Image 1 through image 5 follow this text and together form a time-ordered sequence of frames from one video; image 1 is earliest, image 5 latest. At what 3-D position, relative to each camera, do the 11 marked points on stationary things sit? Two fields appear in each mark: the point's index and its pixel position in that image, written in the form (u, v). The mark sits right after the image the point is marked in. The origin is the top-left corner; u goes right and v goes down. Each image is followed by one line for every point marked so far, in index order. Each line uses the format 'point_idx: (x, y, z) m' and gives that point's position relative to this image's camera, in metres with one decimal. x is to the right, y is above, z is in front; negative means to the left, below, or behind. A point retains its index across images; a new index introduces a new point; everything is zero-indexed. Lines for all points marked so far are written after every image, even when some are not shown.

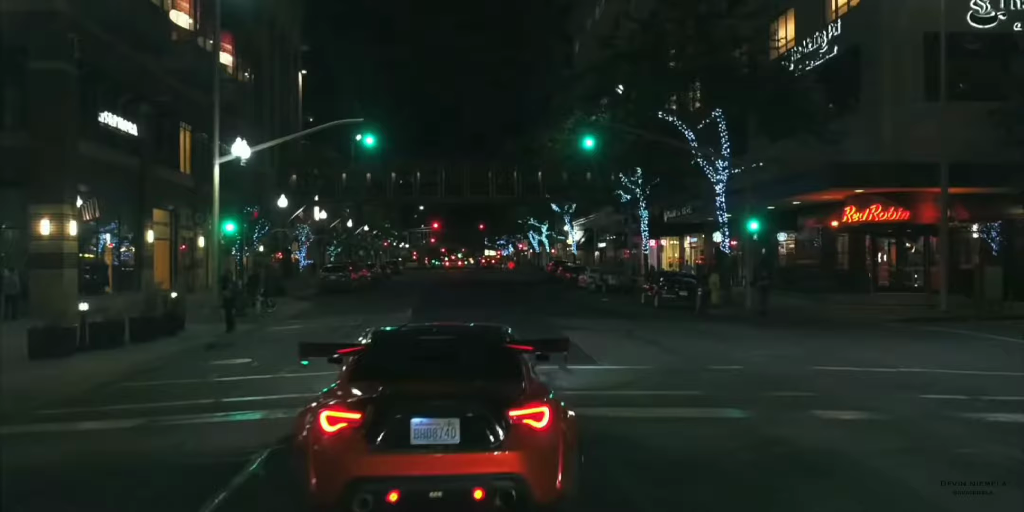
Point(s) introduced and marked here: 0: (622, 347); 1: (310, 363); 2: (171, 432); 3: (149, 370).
0: (+2.1, -1.8, +18.3) m
1: (-3.6, -2.0, +17.0) m
2: (-3.5, -1.8, +9.7) m
3: (-6.6, -2.1, +17.0) m
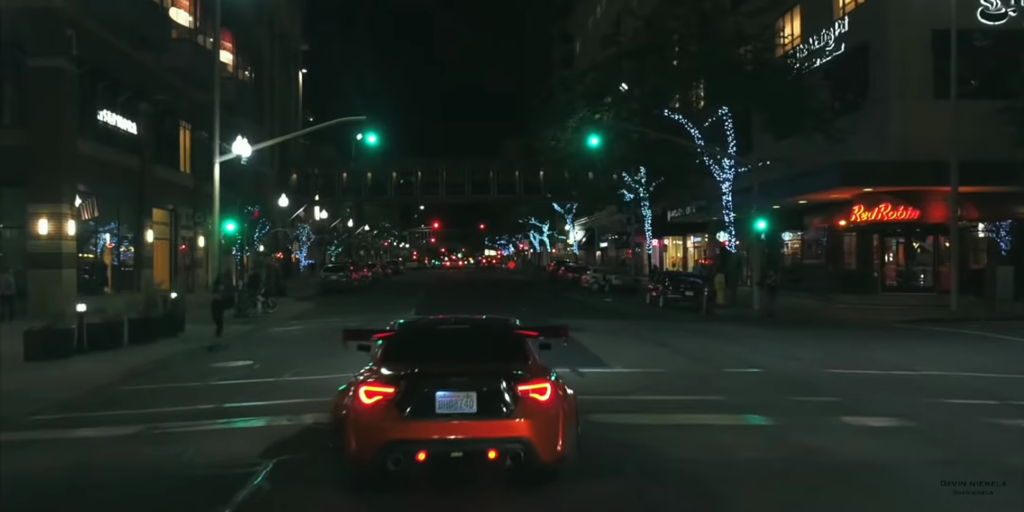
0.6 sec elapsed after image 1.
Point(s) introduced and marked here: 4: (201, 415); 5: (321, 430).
0: (+2.3, -1.8, +17.9) m
1: (-3.5, -2.0, +16.6) m
2: (-3.4, -1.8, +9.3) m
3: (-6.4, -2.1, +16.6) m
4: (-3.6, -1.9, +10.9) m
5: (-1.9, -1.8, +9.5) m
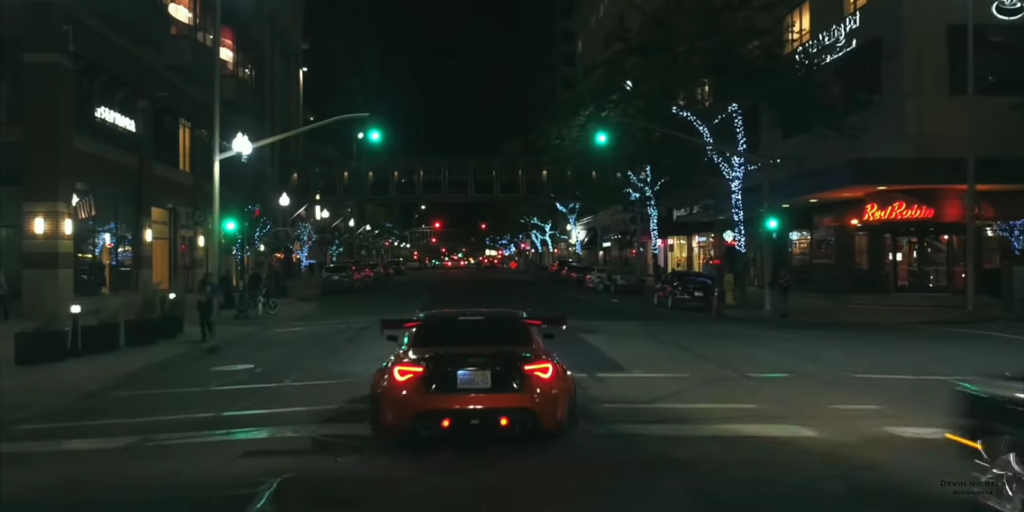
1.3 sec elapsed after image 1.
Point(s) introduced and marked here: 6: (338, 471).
0: (+2.5, -1.8, +17.2) m
1: (-3.3, -2.0, +15.9) m
2: (-3.2, -1.8, +8.6) m
3: (-6.2, -2.0, +15.9) m
4: (-3.4, -1.9, +10.2) m
5: (-1.7, -1.8, +8.9) m
6: (-1.4, -1.8, +7.6) m
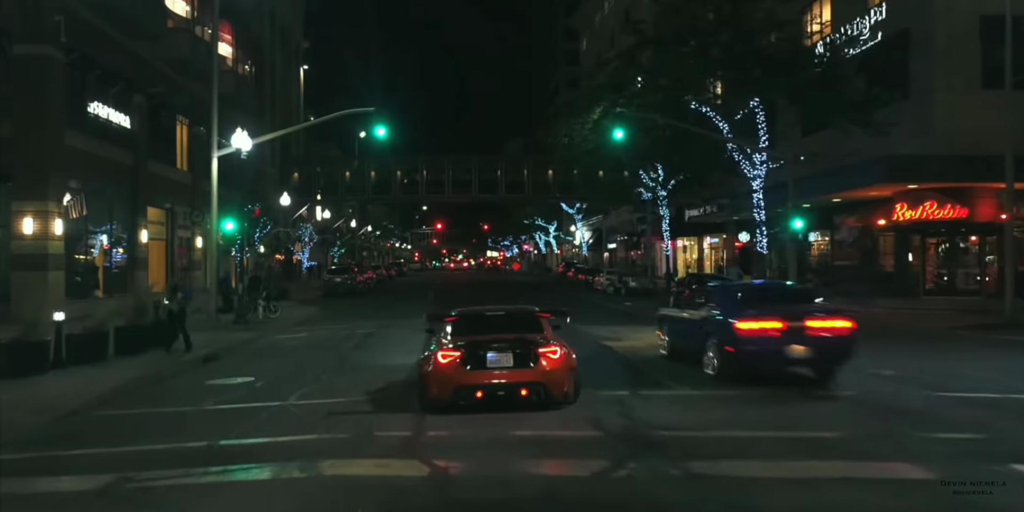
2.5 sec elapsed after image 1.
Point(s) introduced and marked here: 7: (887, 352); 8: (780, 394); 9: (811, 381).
0: (+2.9, -1.8, +15.7) m
1: (-2.9, -2.0, +14.4) m
2: (-2.8, -1.9, +7.1) m
3: (-5.8, -2.1, +14.4) m
4: (-3.0, -1.9, +8.7) m
5: (-1.3, -1.8, +7.4) m
6: (-1.0, -1.8, +6.2) m
7: (+7.5, -1.9, +19.1) m
8: (+3.4, -1.8, +12.0) m
9: (+4.3, -1.8, +13.7) m
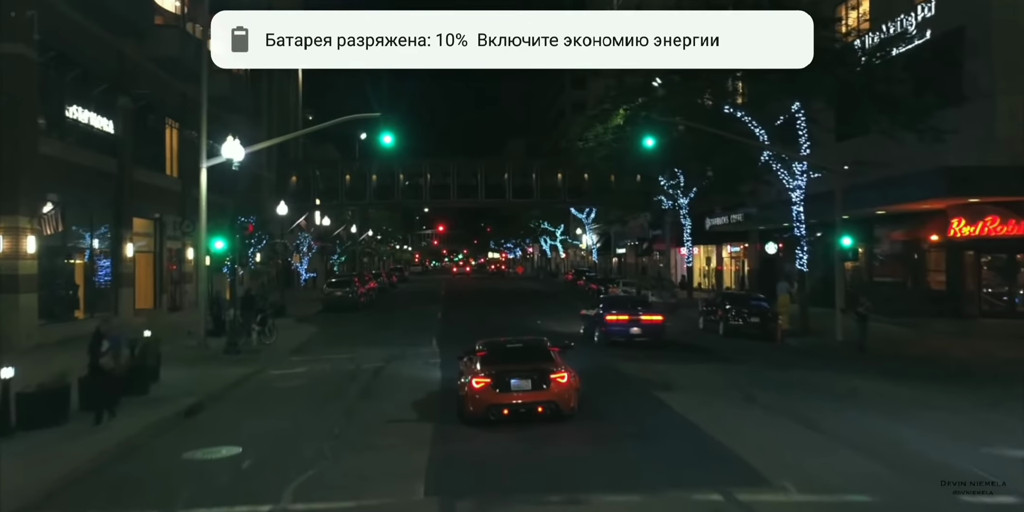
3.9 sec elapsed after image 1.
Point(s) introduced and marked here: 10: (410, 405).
0: (+3.5, -2.4, +13.0) m
1: (-2.3, -2.6, +11.7) m
2: (-2.2, -2.5, +4.4) m
3: (-5.2, -2.7, +11.7) m
4: (-2.4, -2.5, +5.9) m
5: (-0.7, -2.4, +4.6) m
6: (-0.4, -2.4, +3.4) m
7: (+8.1, -2.5, +16.3) m
8: (+4.0, -2.4, +9.2) m
9: (+4.9, -2.4, +10.9) m
10: (-1.7, -2.7, +16.3) m
